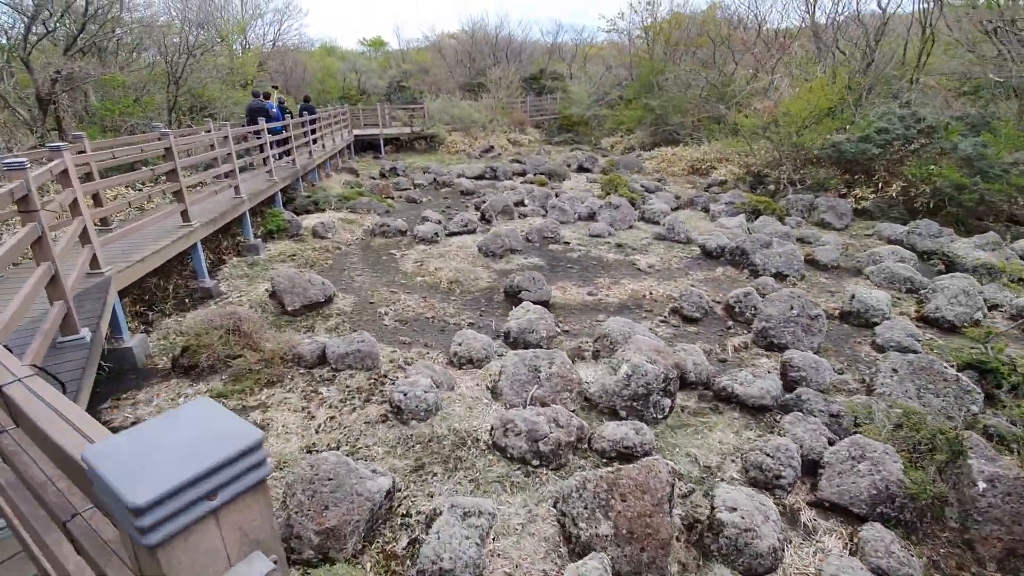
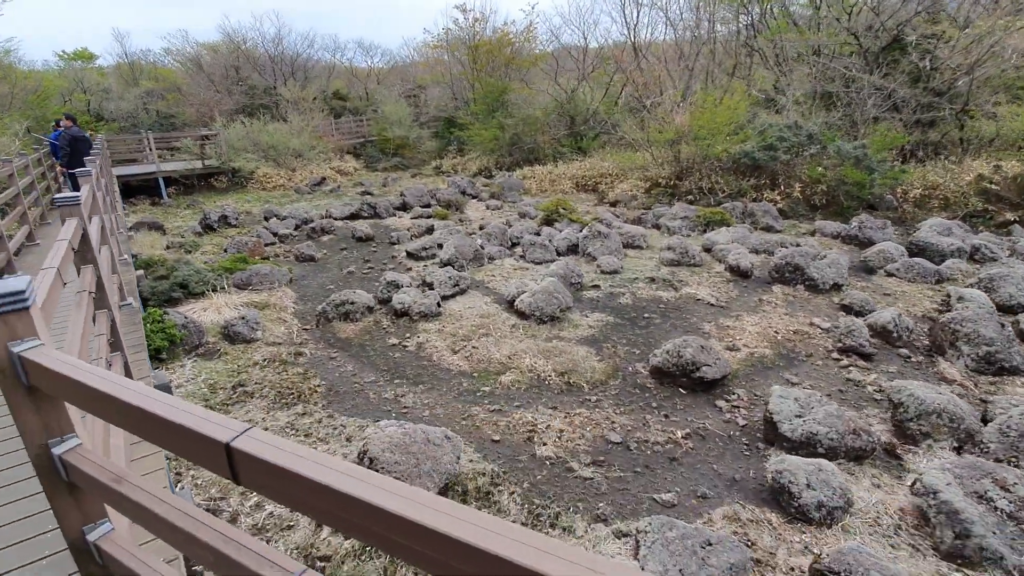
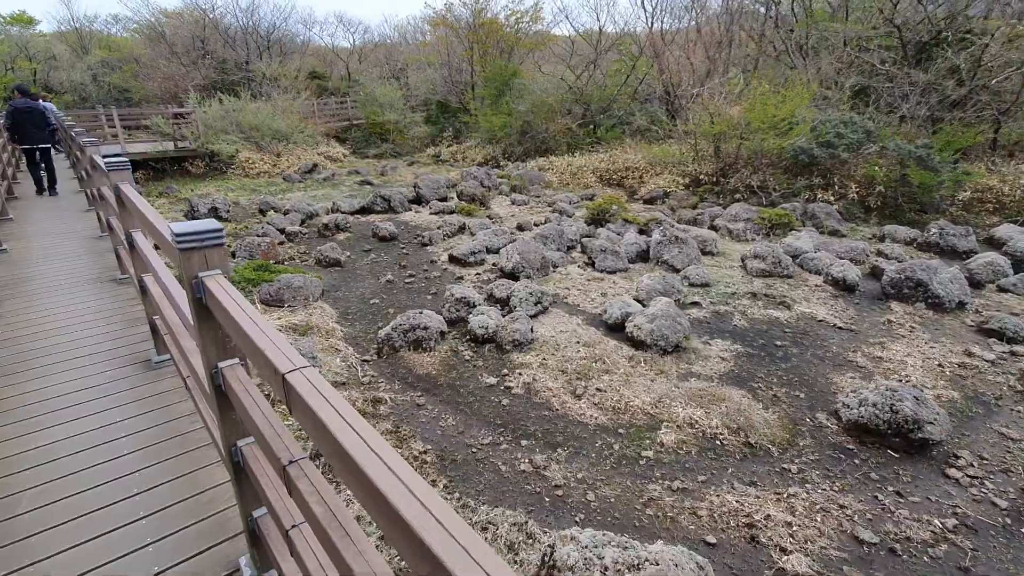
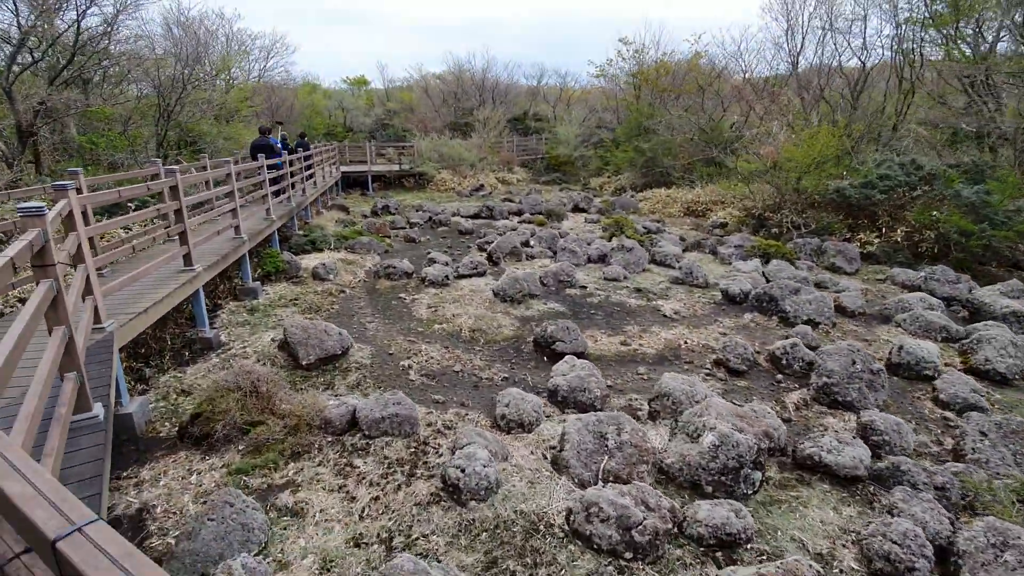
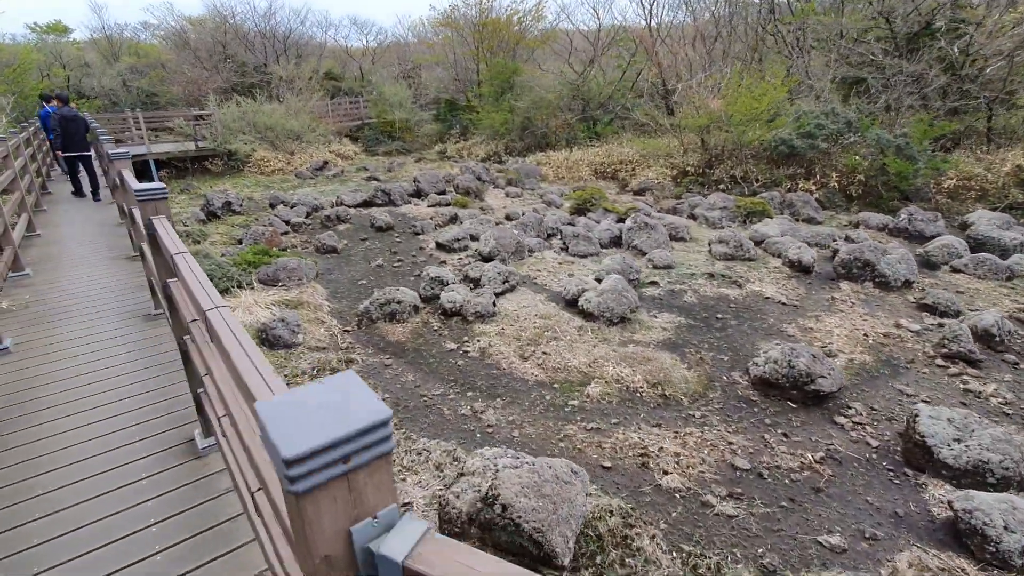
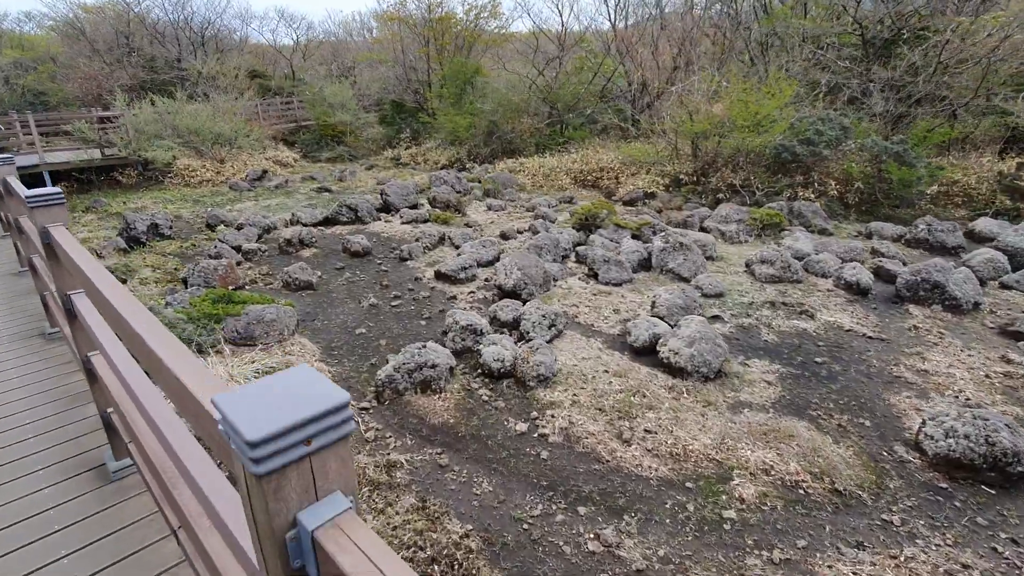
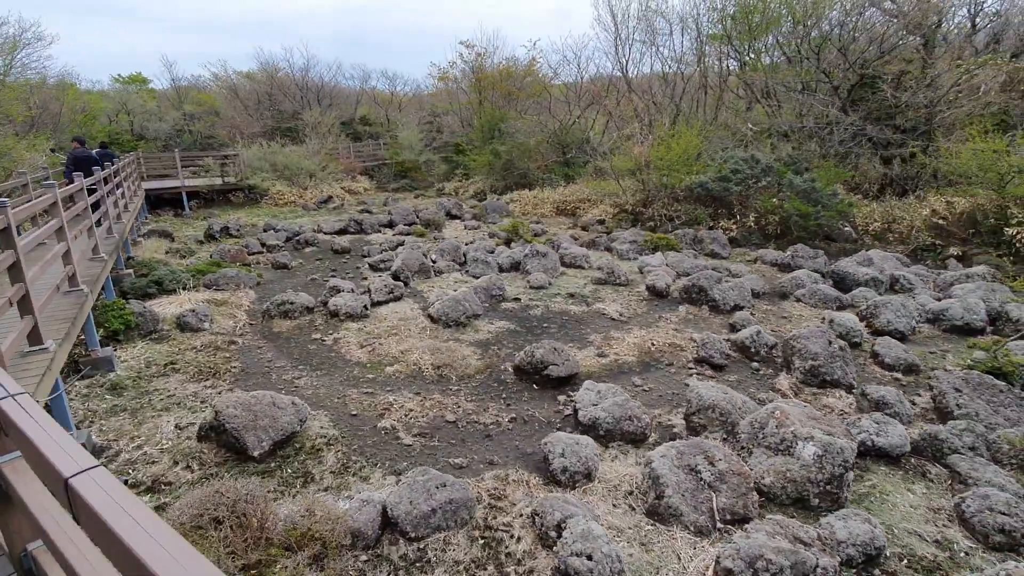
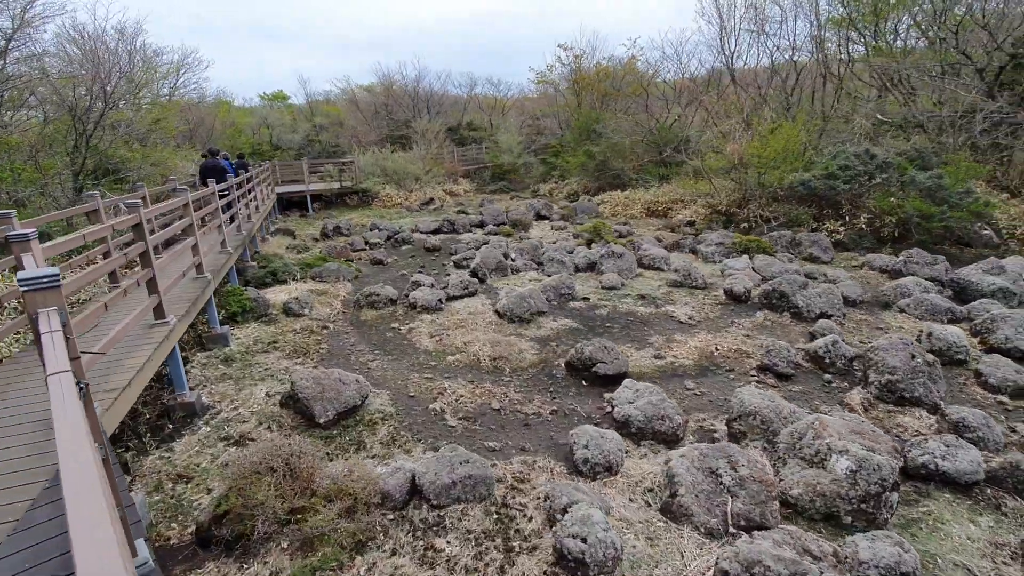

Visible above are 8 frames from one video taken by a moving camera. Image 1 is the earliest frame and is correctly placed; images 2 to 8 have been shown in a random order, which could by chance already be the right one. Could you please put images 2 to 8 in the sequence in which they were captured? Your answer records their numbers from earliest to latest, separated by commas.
4, 8, 7, 2, 5, 3, 6
